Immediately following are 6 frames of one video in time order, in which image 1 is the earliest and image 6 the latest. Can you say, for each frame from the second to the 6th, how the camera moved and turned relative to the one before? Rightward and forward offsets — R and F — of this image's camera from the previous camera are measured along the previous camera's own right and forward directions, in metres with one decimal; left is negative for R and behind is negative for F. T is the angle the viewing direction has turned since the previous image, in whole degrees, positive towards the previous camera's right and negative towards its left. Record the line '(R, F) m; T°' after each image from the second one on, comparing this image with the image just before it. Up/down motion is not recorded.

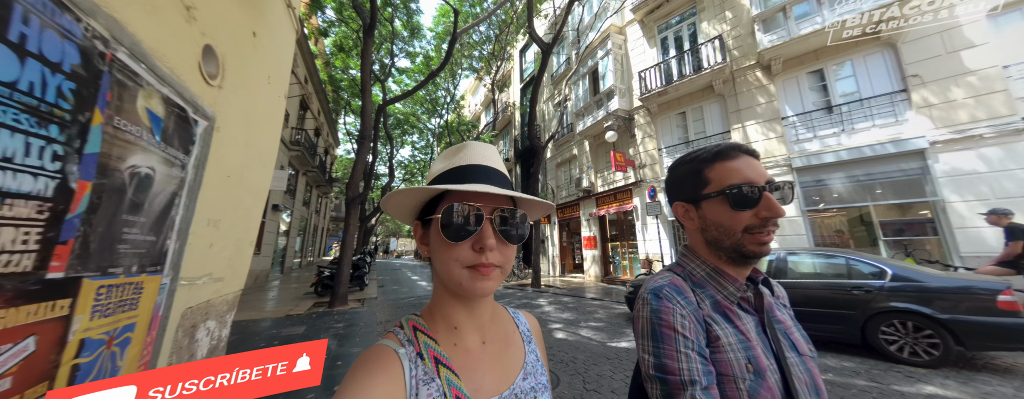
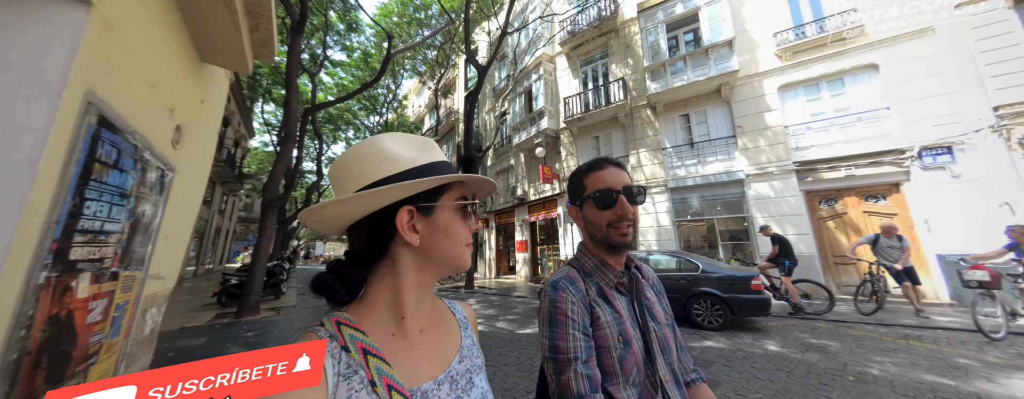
(+0.4, -0.8) m; +11°
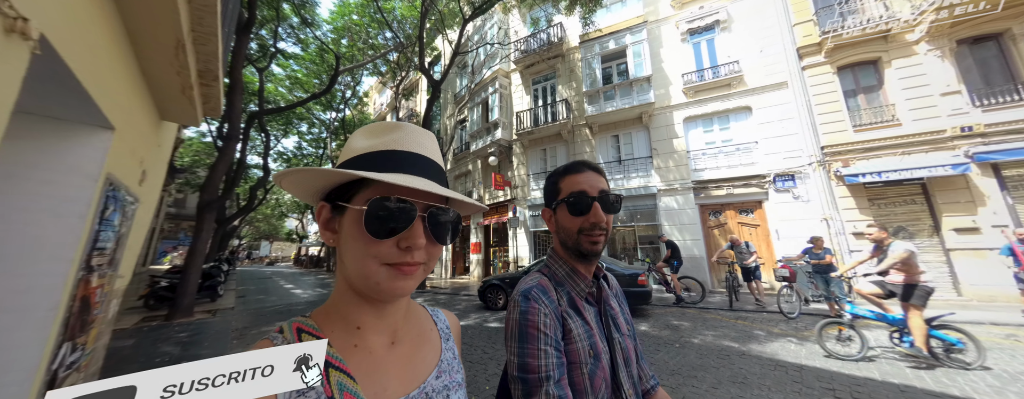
(+0.7, -0.9) m; +7°
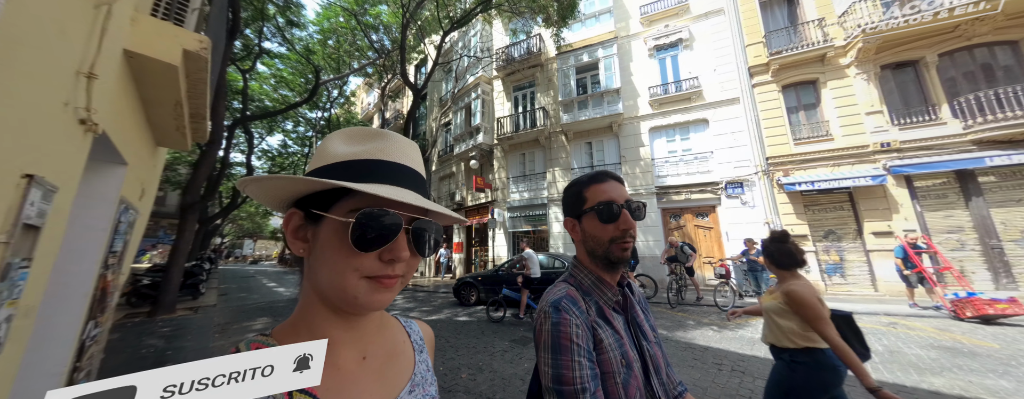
(+0.6, -0.6) m; +2°
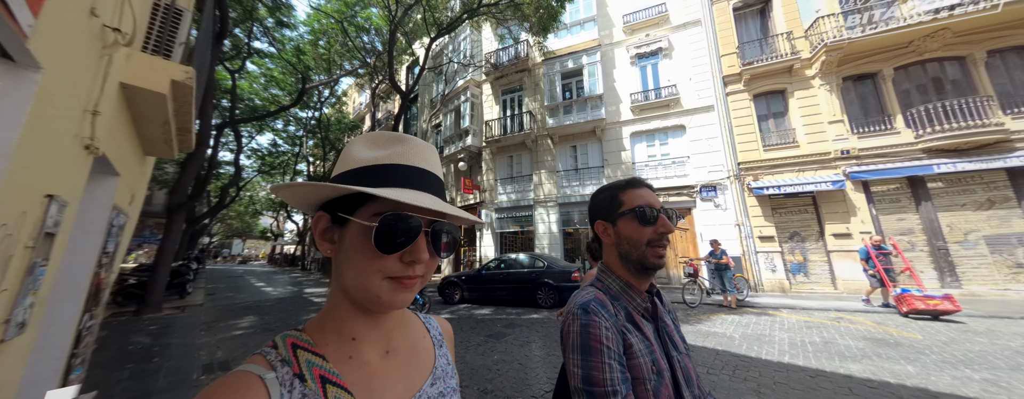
(+0.4, -0.3) m; +1°
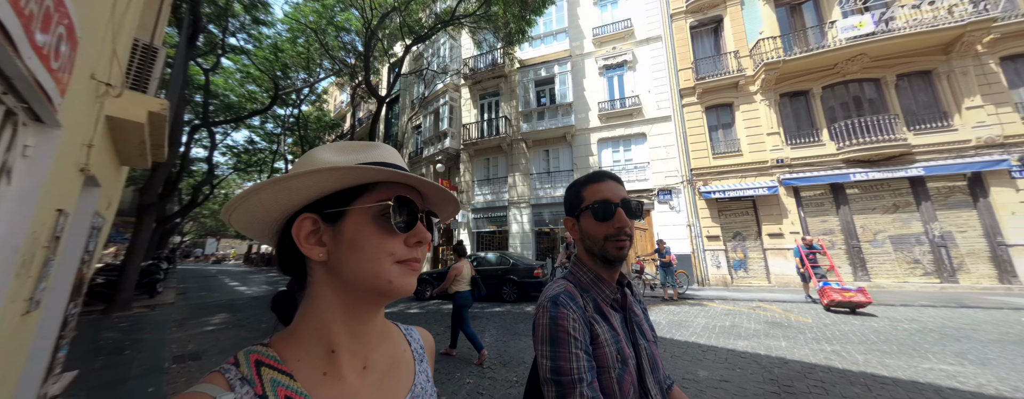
(+0.6, -0.6) m; +3°
